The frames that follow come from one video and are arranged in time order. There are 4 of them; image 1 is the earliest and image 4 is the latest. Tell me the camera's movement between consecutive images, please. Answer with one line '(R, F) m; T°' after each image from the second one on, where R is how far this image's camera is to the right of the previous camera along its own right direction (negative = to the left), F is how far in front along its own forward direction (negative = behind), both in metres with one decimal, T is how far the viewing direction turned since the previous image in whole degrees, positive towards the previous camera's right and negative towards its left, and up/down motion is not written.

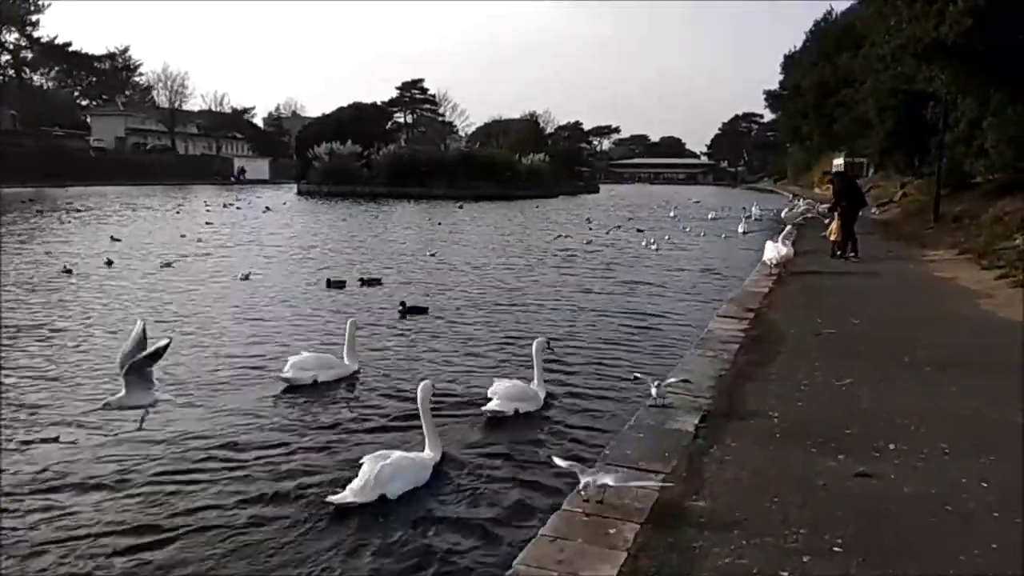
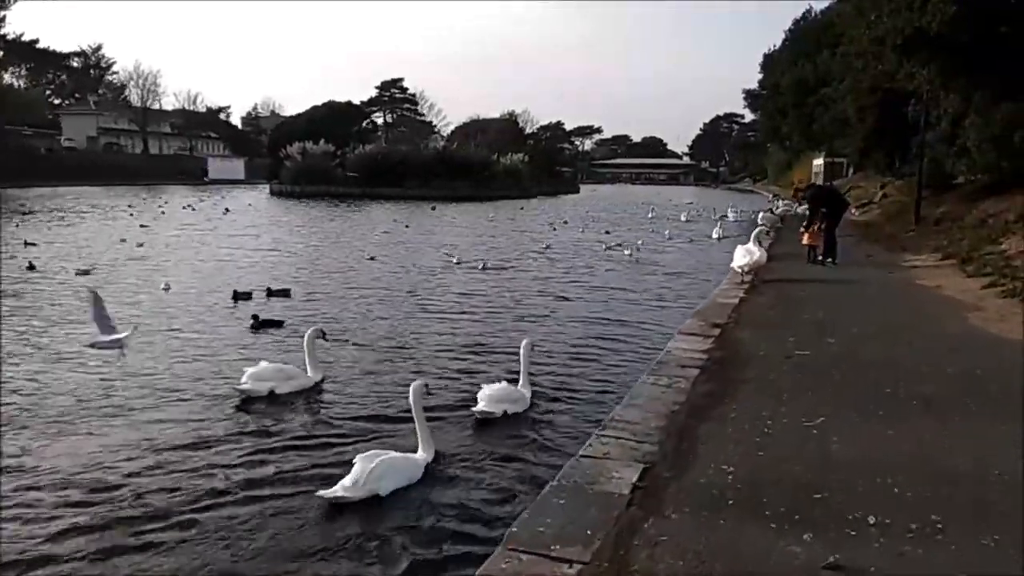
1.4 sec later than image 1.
(+0.3, +0.7) m; +1°
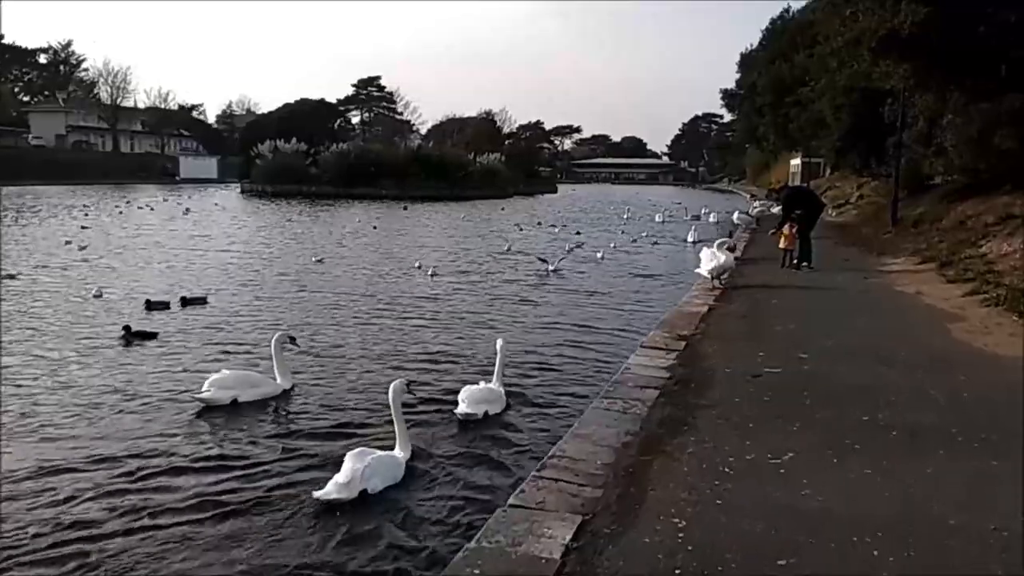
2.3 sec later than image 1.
(+0.2, +0.5) m; +1°
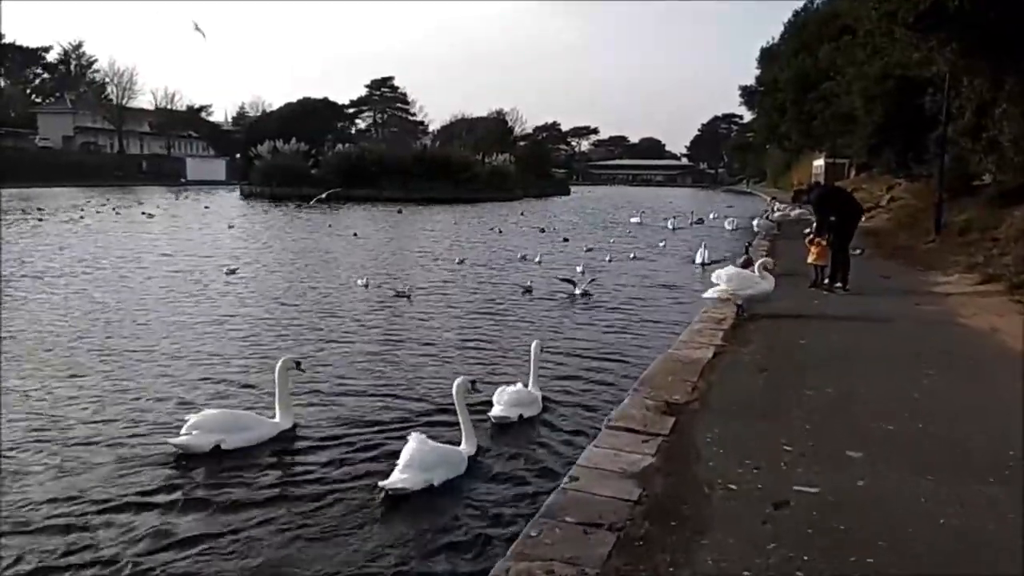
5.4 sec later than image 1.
(+0.5, +1.9) m; -1°
